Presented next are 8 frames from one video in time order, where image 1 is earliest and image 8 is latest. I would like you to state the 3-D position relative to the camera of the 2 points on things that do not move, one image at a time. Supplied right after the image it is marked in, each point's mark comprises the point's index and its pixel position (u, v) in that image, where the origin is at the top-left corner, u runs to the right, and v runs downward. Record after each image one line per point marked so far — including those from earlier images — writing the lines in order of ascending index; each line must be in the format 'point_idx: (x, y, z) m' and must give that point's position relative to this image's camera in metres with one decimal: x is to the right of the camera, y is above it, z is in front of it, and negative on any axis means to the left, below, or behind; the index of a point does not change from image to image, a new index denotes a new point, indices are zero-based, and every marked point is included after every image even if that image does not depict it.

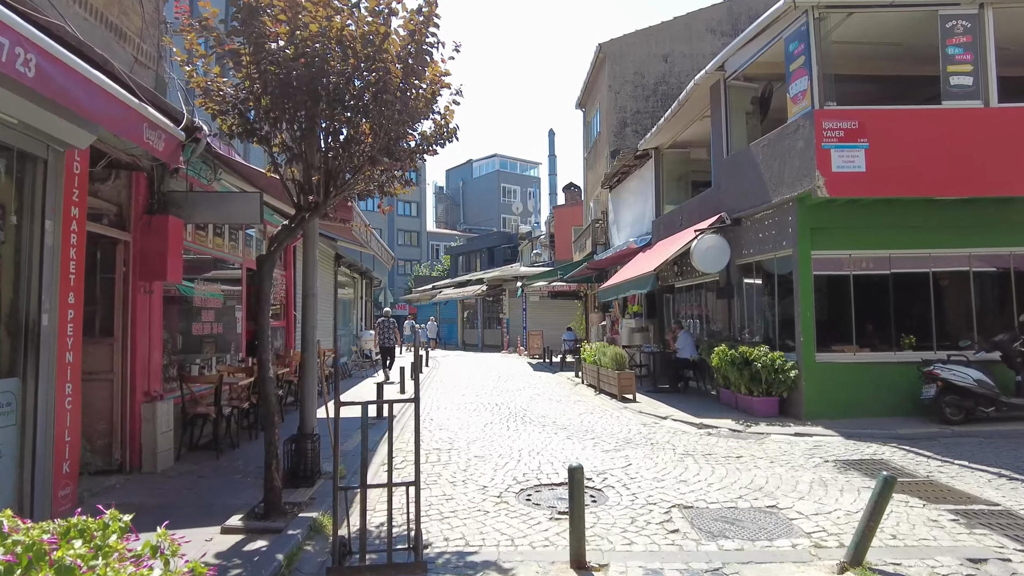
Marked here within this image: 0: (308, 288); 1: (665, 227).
0: (-2.1, 0.0, +6.8) m
1: (+3.8, +1.6, +16.3) m
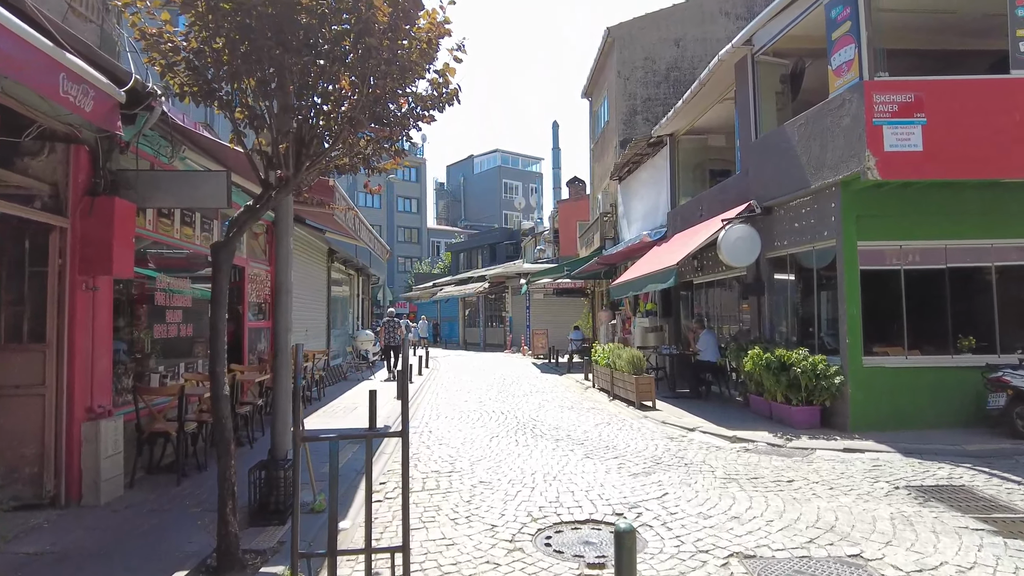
0: (-2.0, 0.0, +5.7) m
1: (+4.0, +1.6, +15.2) m
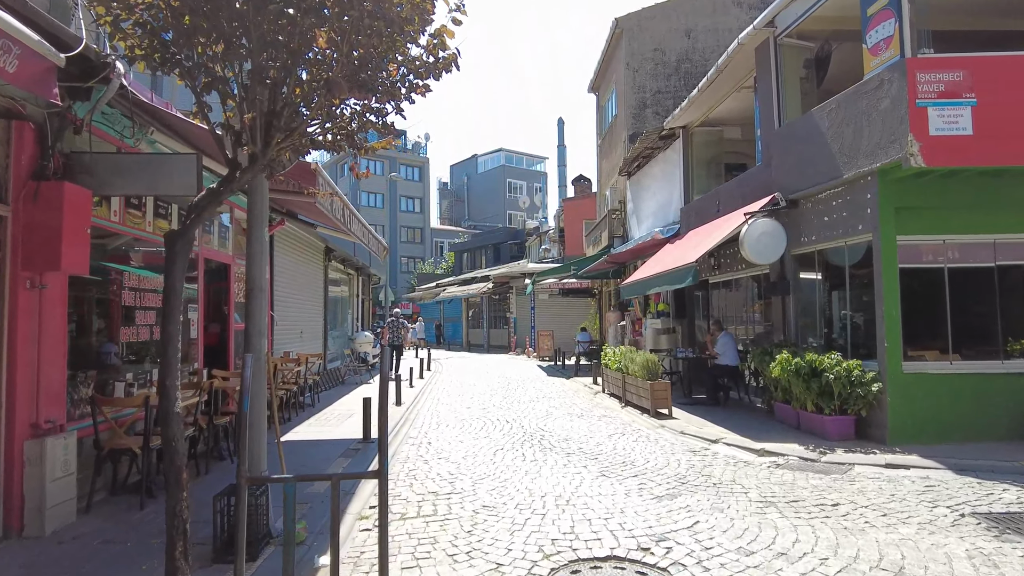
0: (-2.0, 0.0, +5.0) m
1: (+4.1, +1.6, +14.5) m
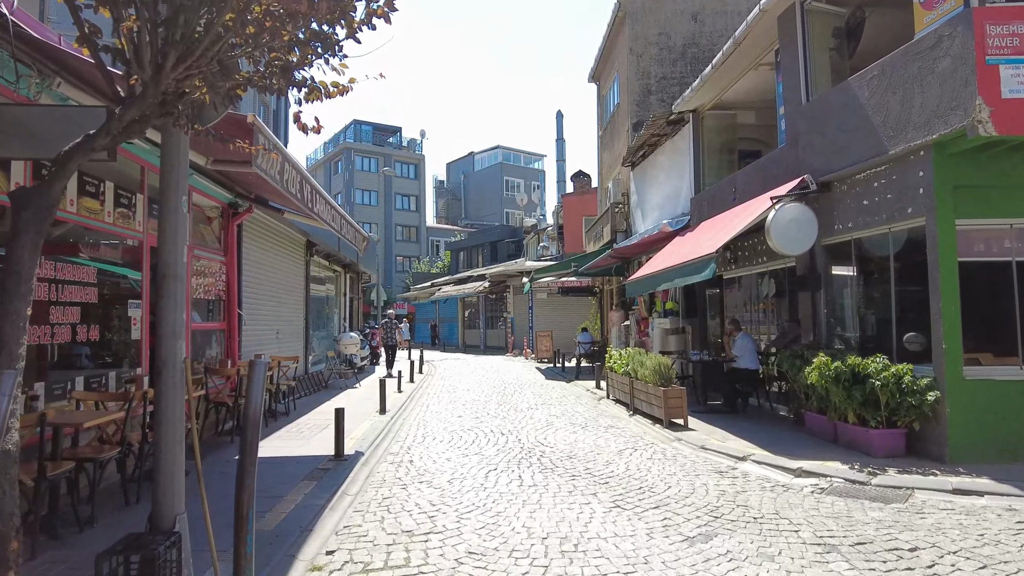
0: (-2.0, +0.1, +3.8) m
1: (+4.0, +1.7, +13.3) m
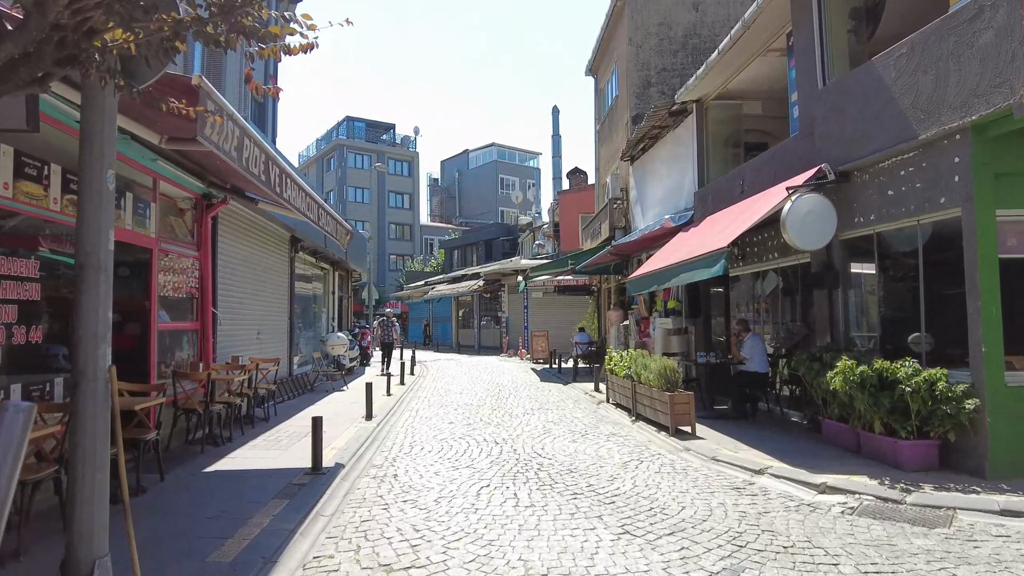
0: (-2.0, +0.2, +3.1) m
1: (+3.9, +1.8, +12.7) m
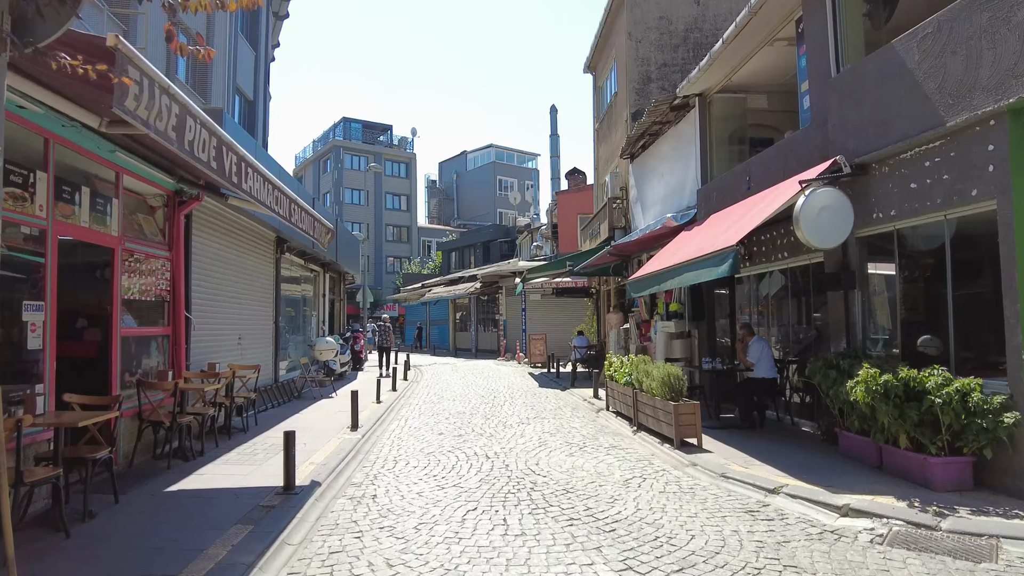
0: (-2.1, +0.1, +2.6) m
1: (+3.8, +1.7, +12.1) m
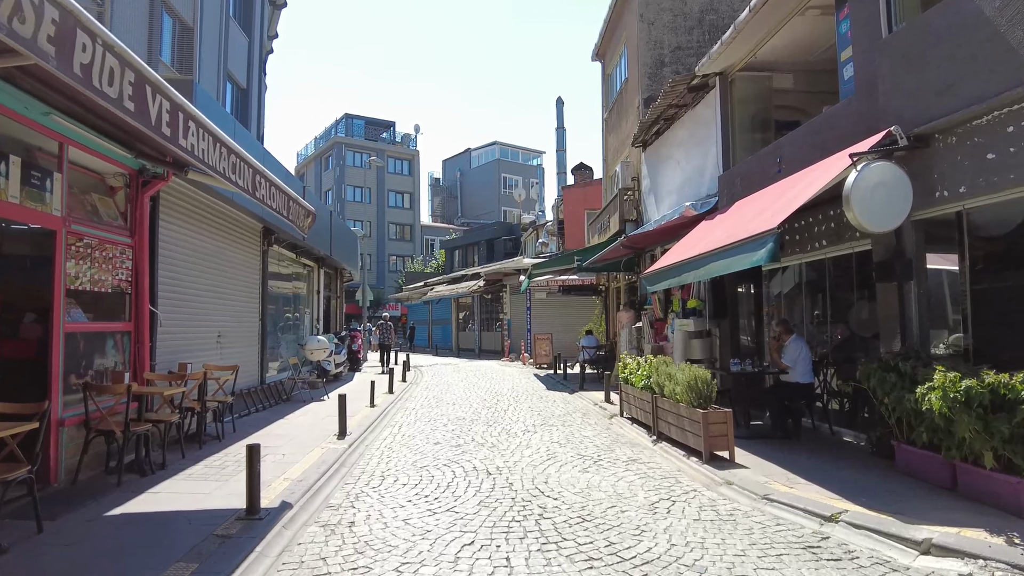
0: (-2.1, +0.3, +1.6) m
1: (+3.9, +1.8, +11.1) m
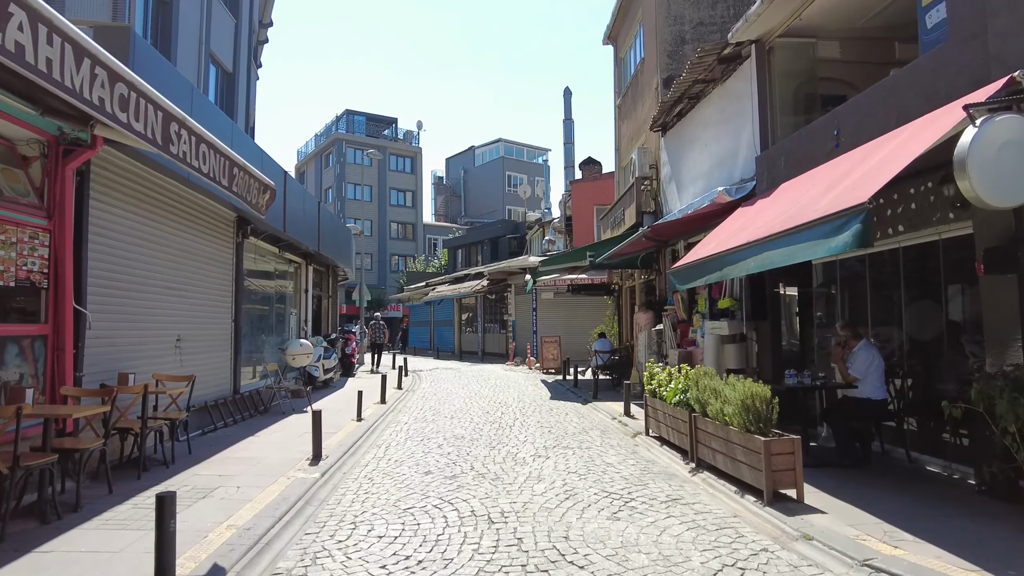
0: (-2.1, +0.3, +0.1) m
1: (+4.0, +1.9, +9.6) m
